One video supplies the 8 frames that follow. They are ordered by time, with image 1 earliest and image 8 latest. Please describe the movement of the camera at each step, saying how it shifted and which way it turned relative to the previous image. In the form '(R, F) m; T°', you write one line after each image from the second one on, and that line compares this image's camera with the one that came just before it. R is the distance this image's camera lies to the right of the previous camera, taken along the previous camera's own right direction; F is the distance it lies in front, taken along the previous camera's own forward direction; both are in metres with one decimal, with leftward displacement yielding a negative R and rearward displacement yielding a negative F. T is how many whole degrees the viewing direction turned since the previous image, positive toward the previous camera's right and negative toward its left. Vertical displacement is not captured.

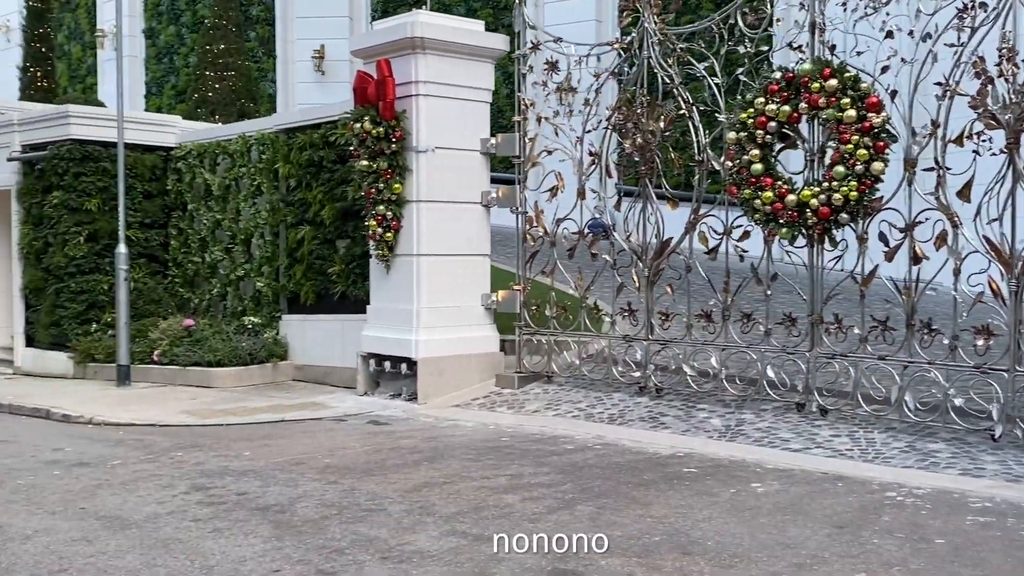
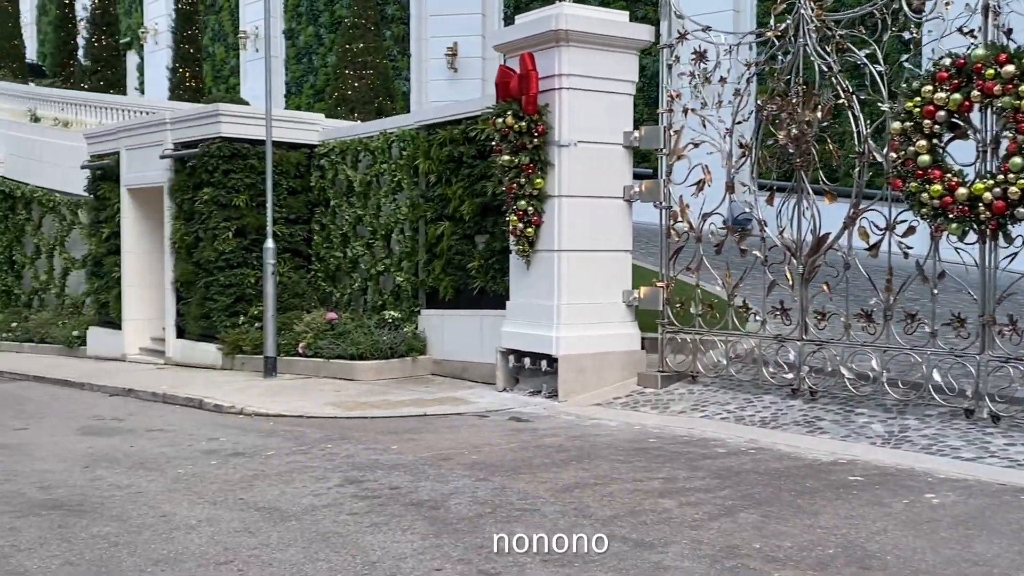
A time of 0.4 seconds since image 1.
(-0.3, +0.2) m; -7°
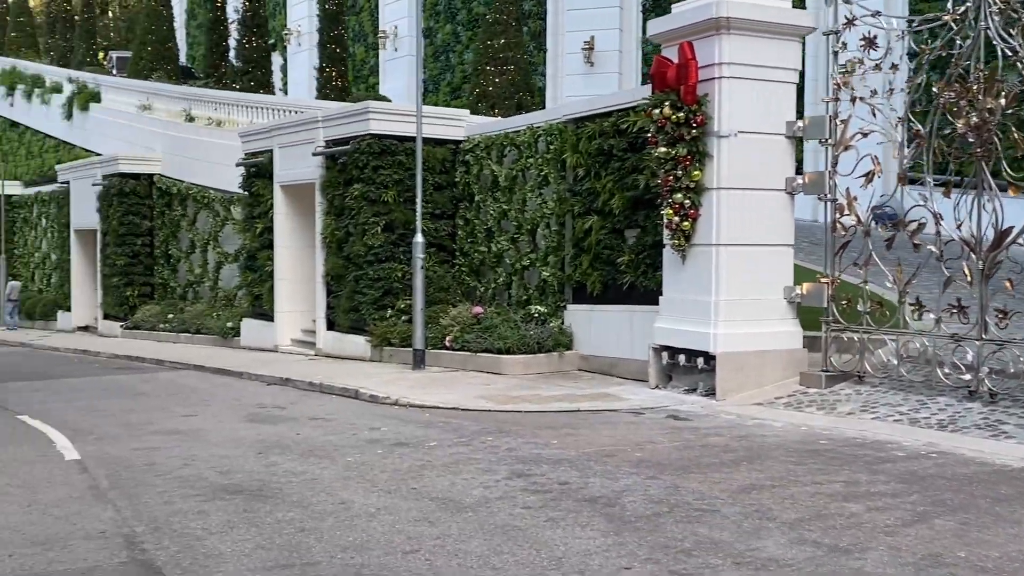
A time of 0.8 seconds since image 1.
(-0.4, +0.1) m; -7°
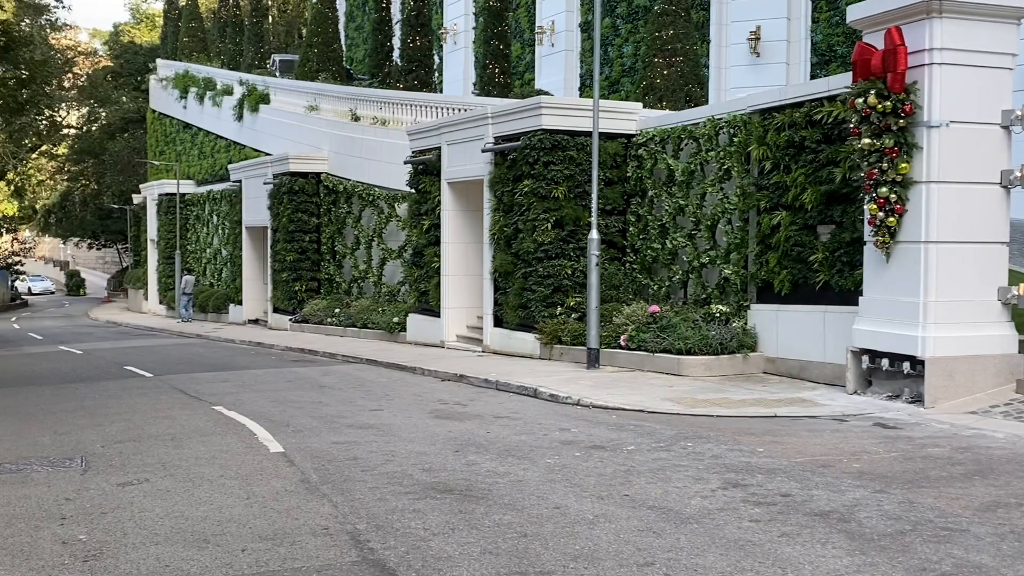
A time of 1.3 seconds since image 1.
(-0.6, +0.2) m; -8°
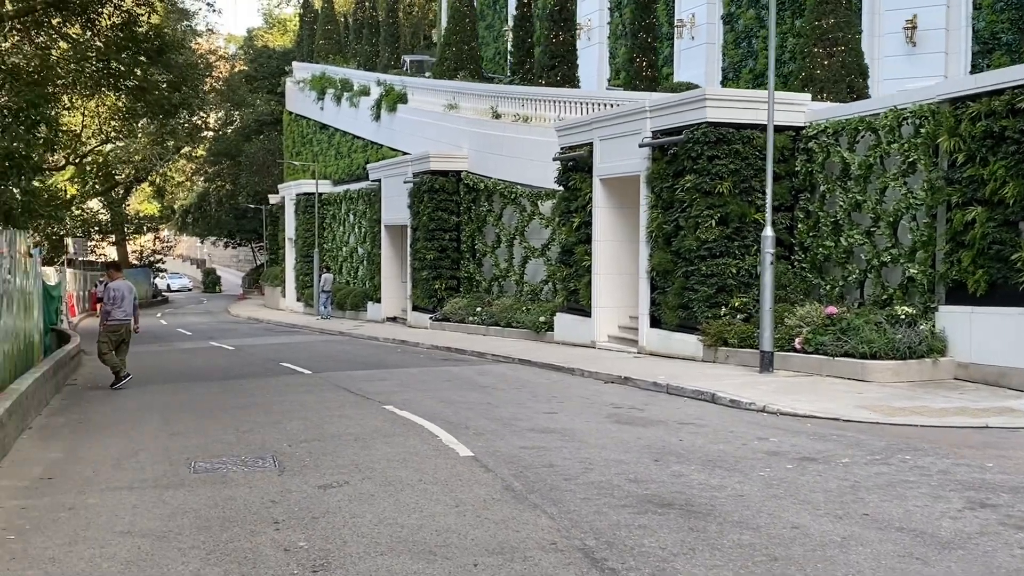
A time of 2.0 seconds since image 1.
(-0.7, +0.4) m; -6°
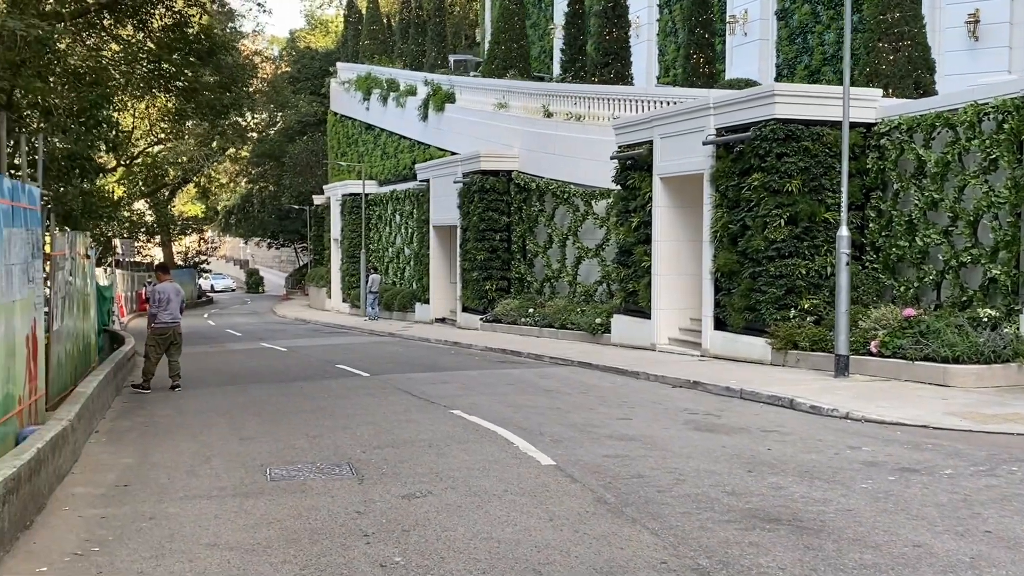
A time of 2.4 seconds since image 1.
(-0.4, +0.3) m; -2°
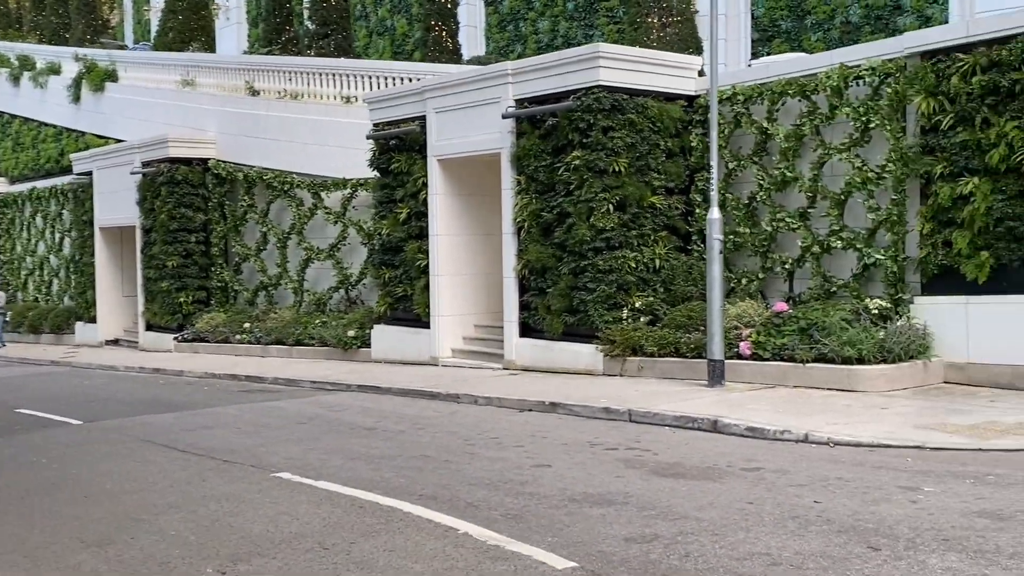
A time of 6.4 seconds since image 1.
(-1.7, +3.6) m; +20°
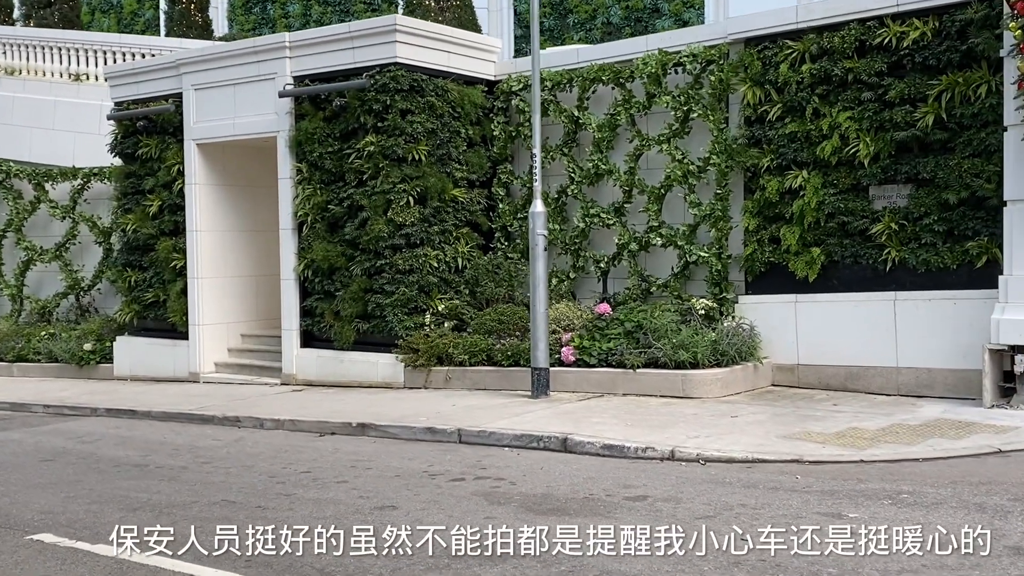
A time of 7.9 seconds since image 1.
(-0.6, +1.5) m; +15°
